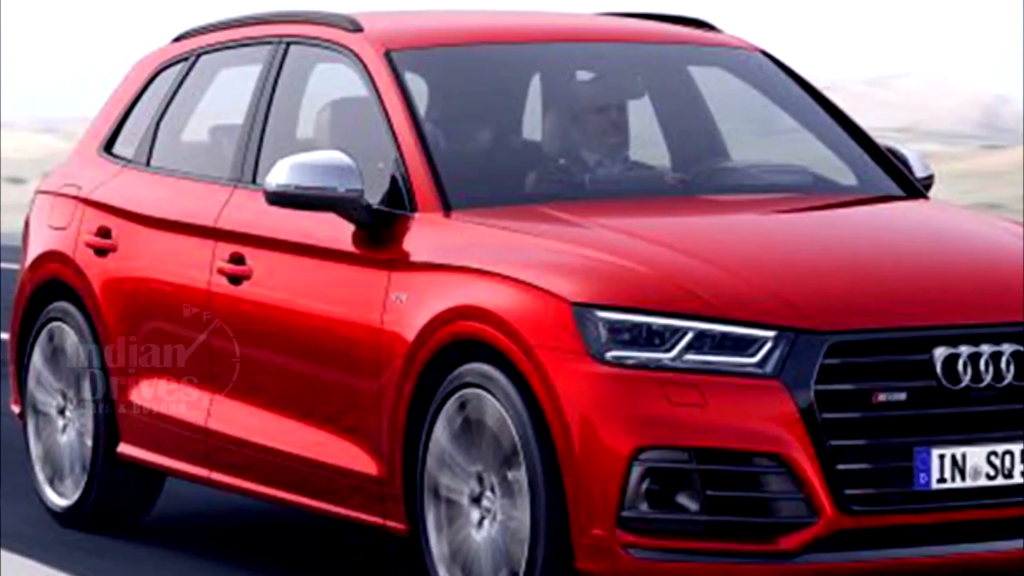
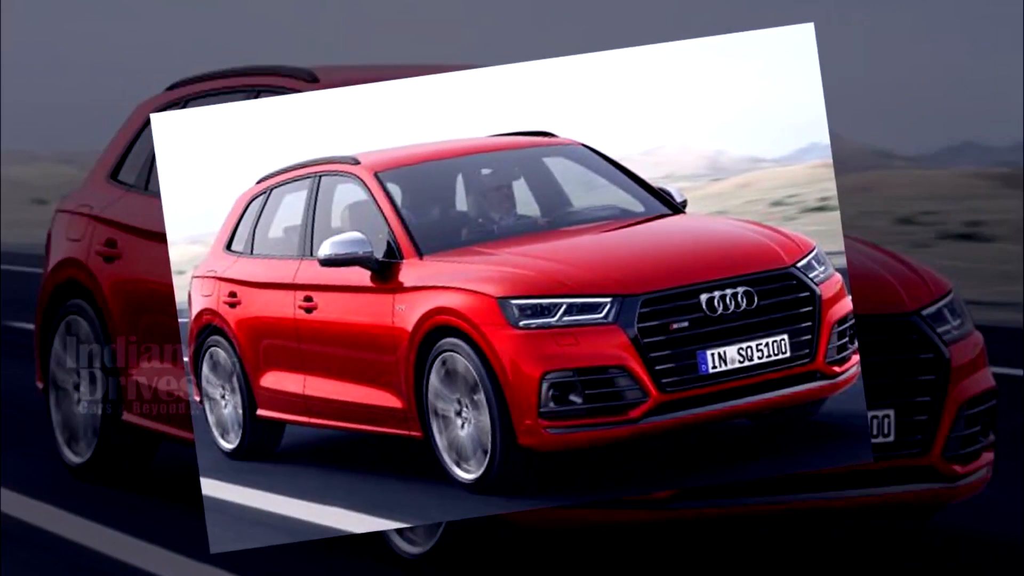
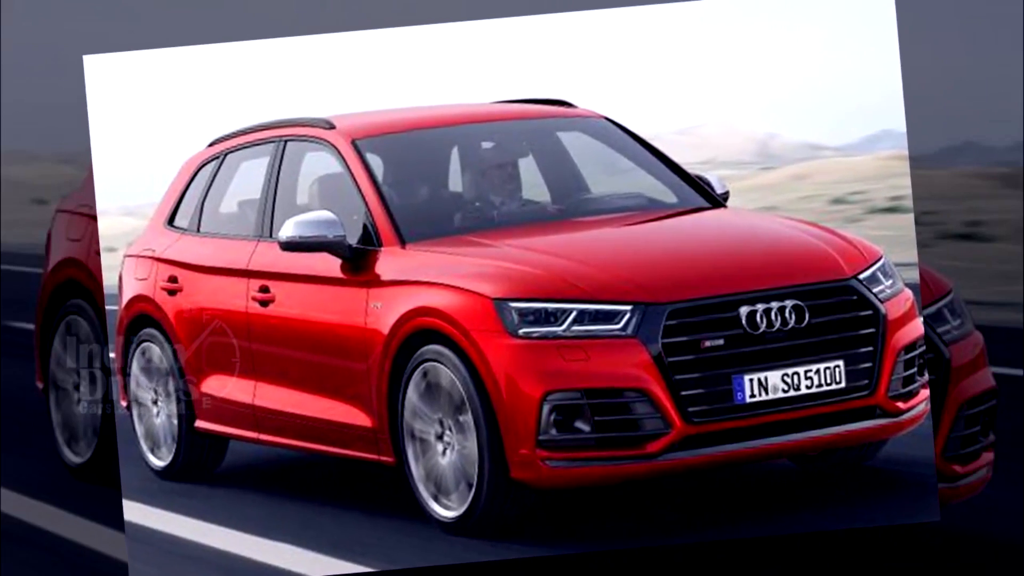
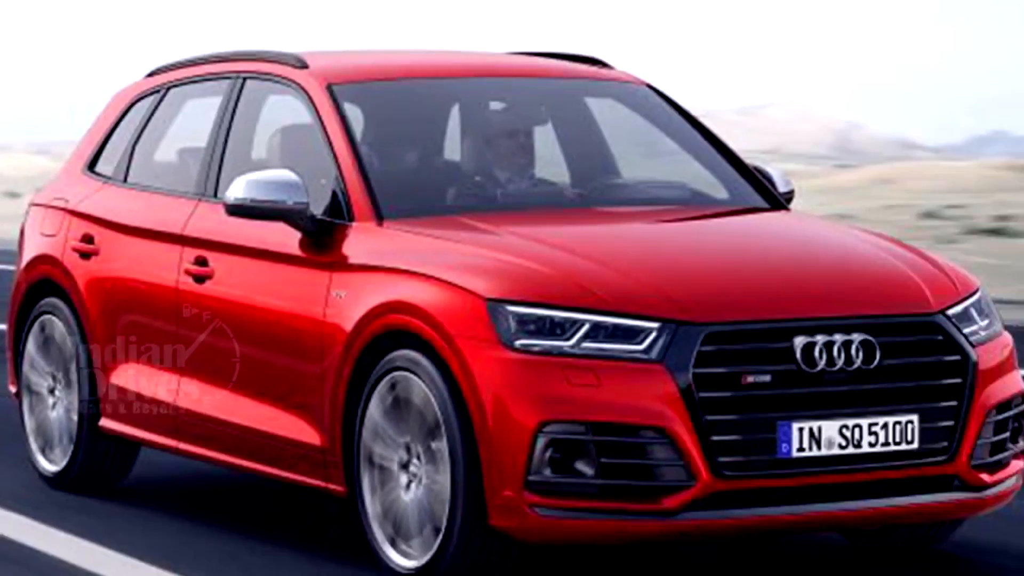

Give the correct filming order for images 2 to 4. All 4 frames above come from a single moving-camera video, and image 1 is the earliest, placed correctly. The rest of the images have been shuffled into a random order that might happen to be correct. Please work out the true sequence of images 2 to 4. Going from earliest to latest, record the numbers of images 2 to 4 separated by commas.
4, 2, 3
